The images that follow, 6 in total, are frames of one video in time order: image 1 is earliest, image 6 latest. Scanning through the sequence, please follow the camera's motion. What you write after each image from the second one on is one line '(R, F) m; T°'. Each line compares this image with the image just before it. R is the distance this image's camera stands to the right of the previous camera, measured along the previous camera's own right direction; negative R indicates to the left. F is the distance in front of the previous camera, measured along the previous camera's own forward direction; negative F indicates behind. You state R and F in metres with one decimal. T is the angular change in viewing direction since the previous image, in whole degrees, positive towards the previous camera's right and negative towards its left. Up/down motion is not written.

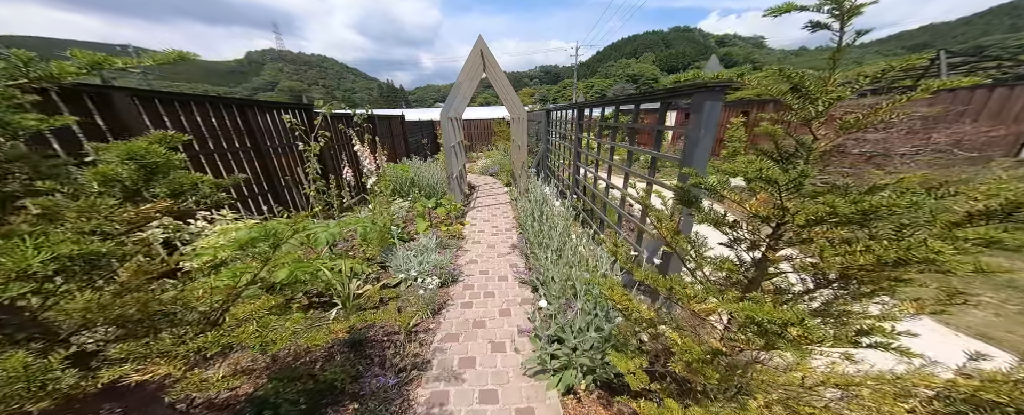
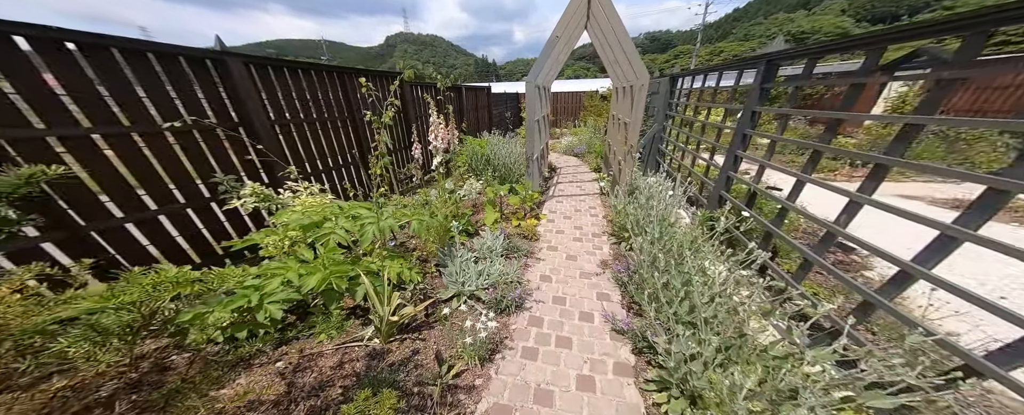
(-0.2, +0.8) m; -17°
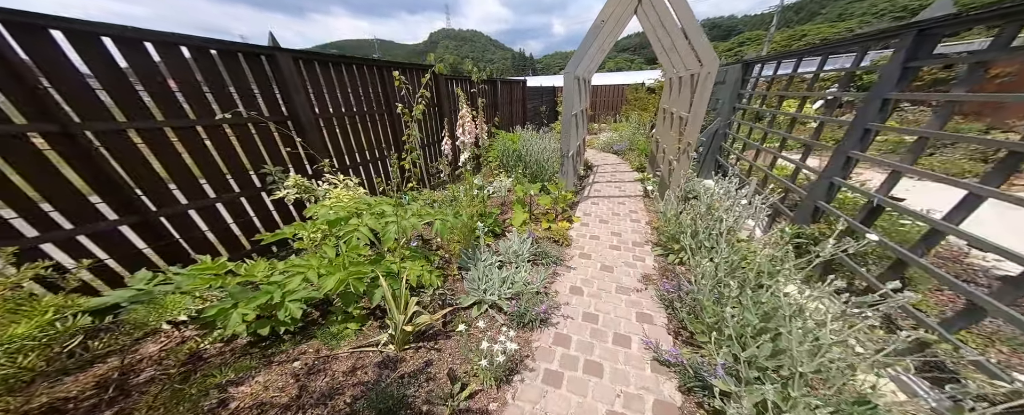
(0.0, +0.2) m; -7°
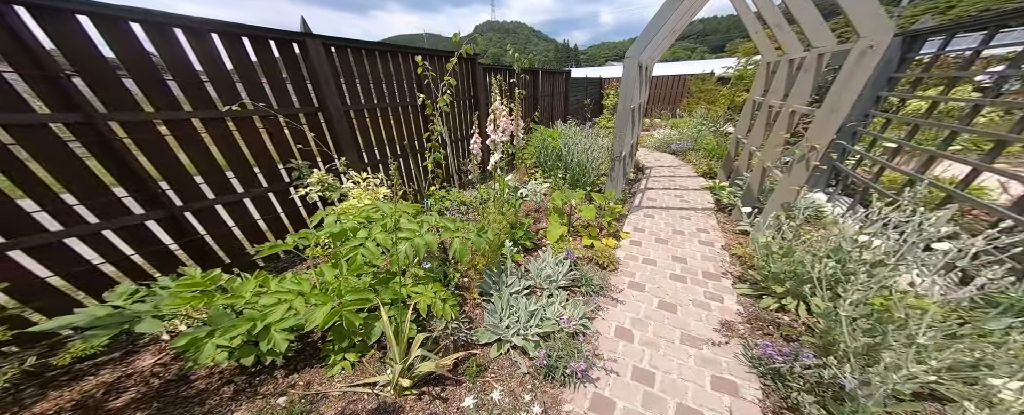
(0.0, +0.4) m; -8°
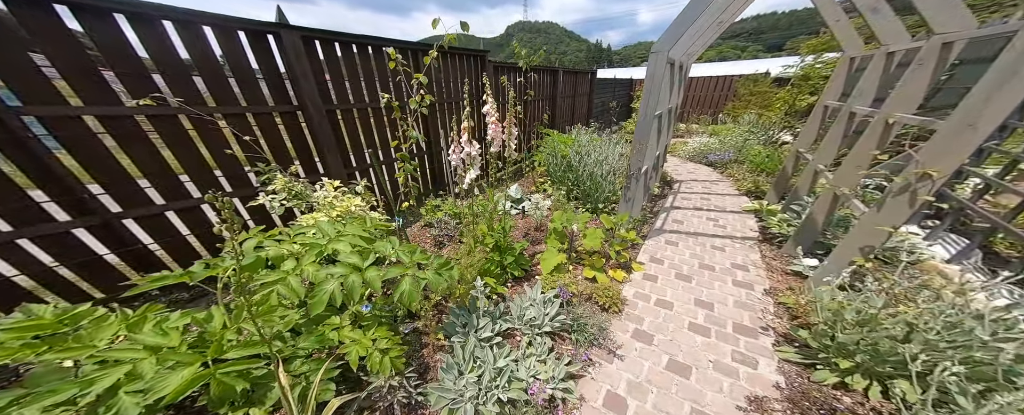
(+0.3, +0.4) m; -6°
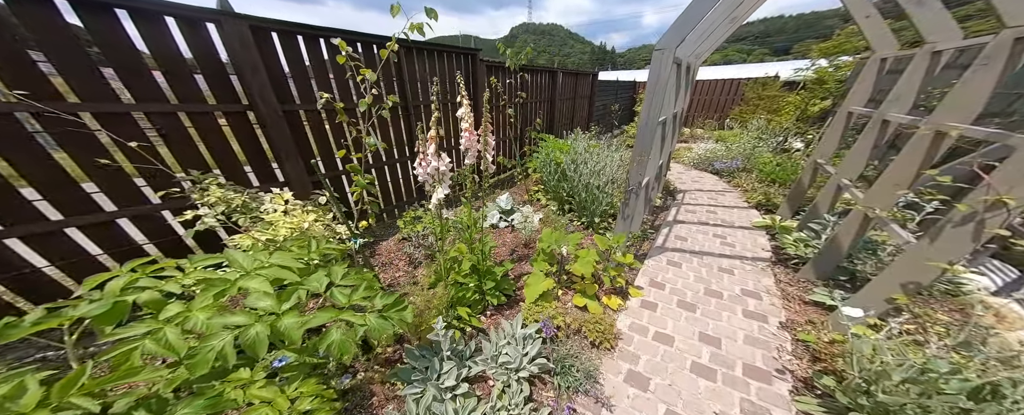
(+0.2, +0.2) m; -1°
